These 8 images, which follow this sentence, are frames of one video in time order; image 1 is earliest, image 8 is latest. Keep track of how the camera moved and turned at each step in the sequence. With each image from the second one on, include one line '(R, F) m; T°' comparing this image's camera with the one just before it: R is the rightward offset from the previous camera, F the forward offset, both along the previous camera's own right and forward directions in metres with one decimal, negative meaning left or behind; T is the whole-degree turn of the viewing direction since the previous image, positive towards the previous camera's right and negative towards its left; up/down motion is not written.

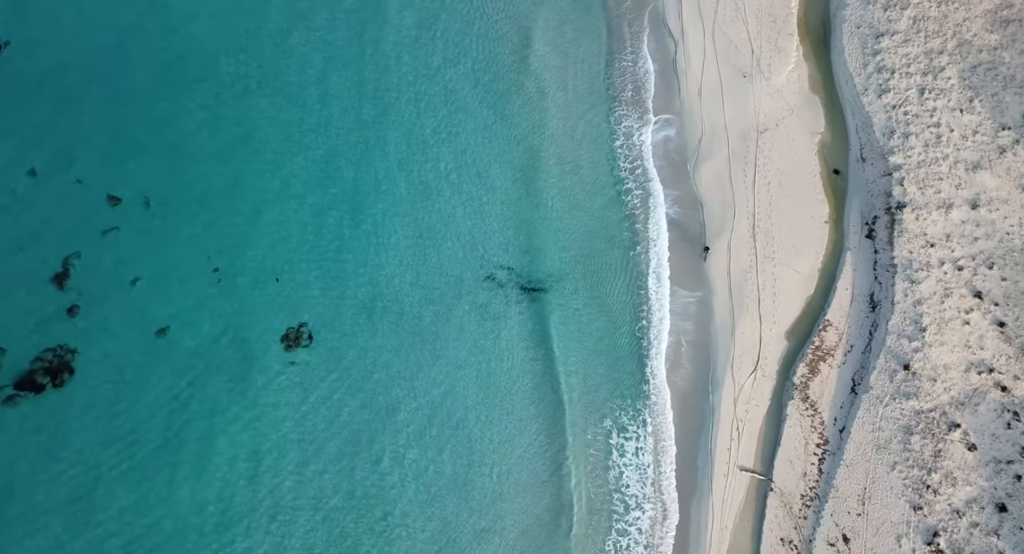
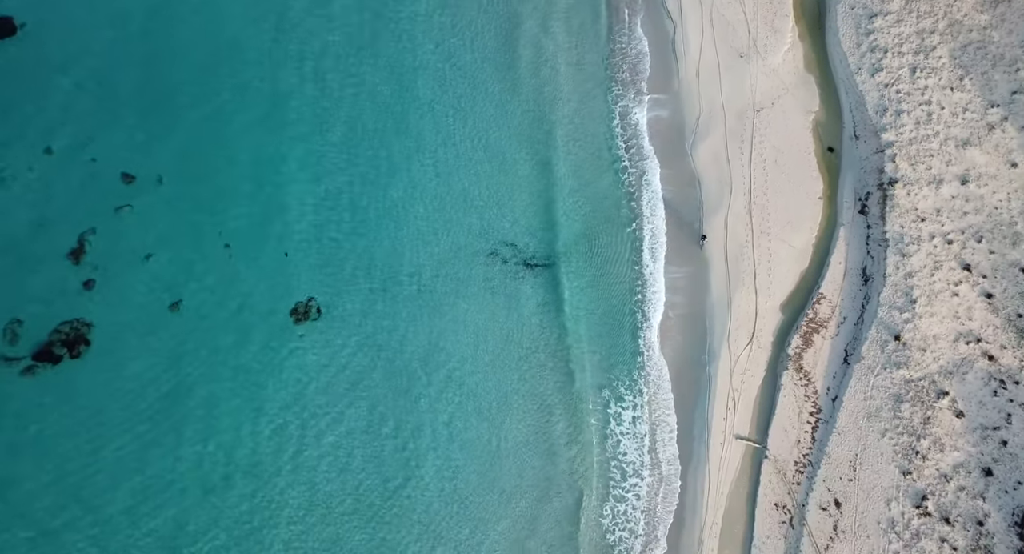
(-0.2, -0.6) m; 0°
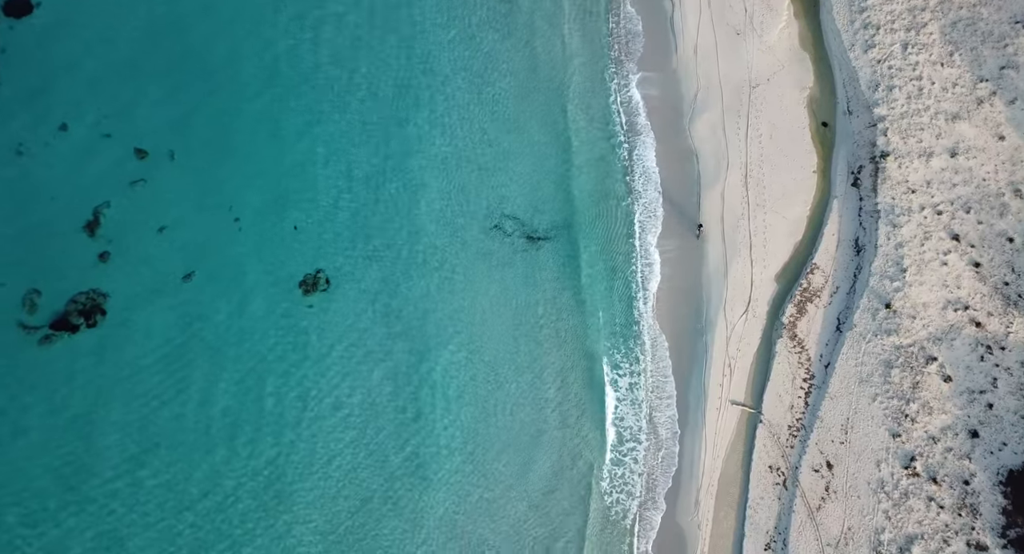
(-0.2, -0.7) m; 0°
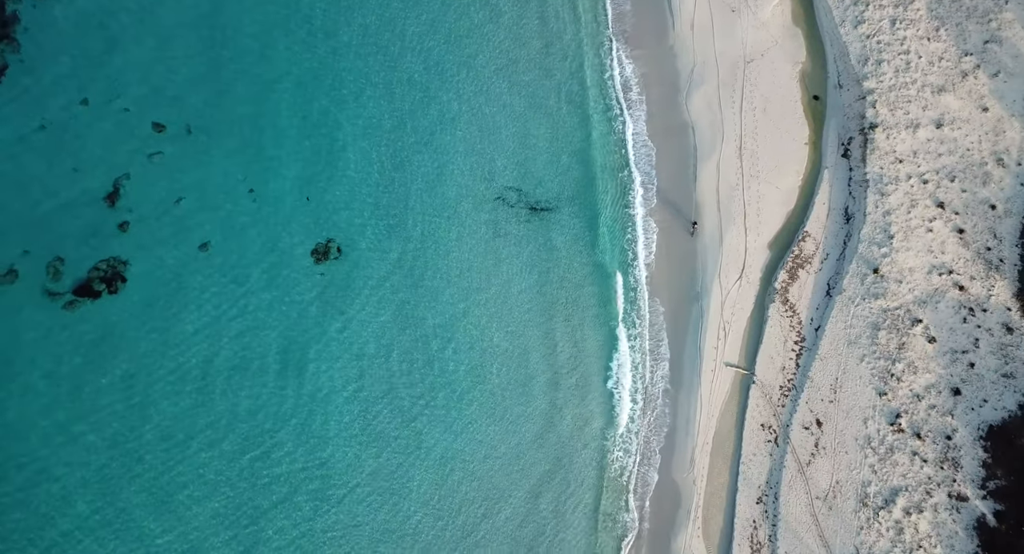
(-0.3, -1.0) m; 0°
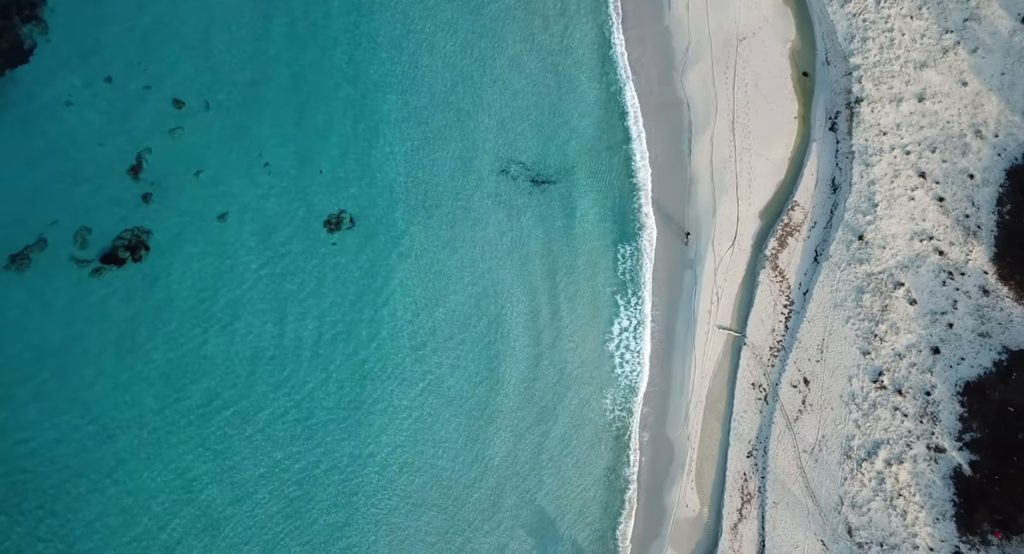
(-0.4, -1.3) m; +1°
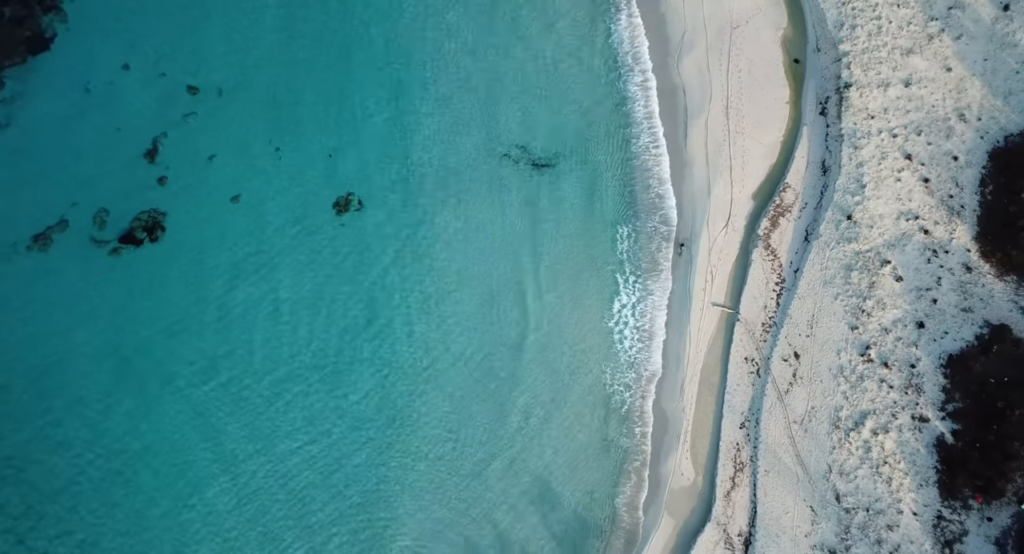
(-0.3, -1.0) m; 0°
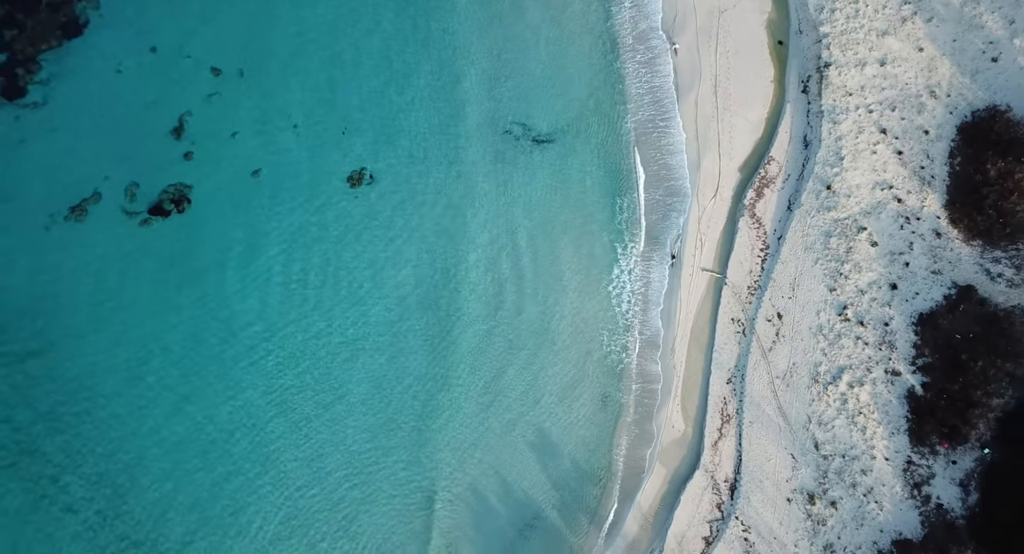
(-0.6, -2.0) m; +1°
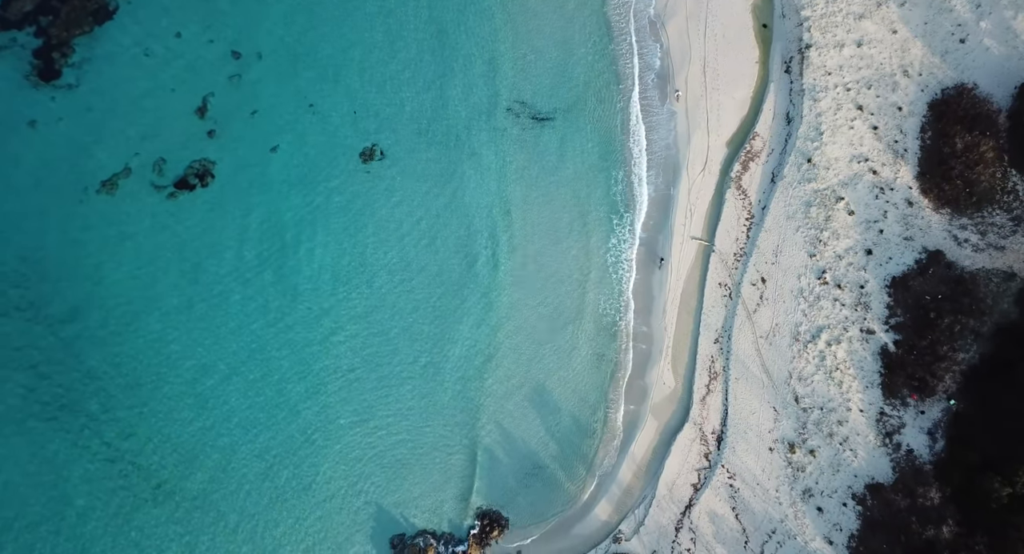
(-0.6, -2.1) m; +1°
